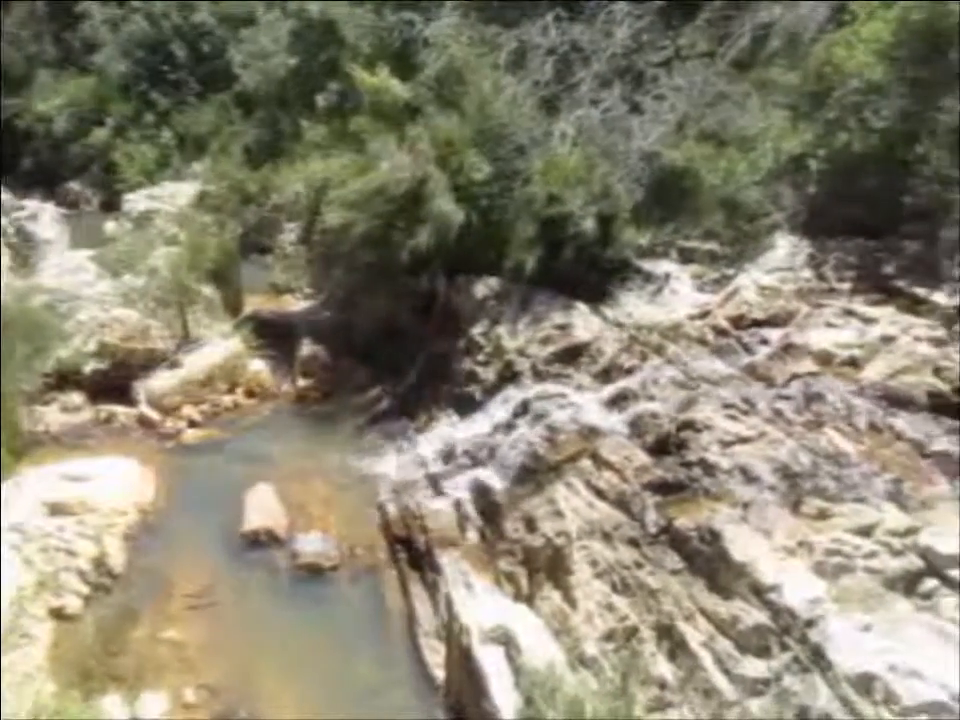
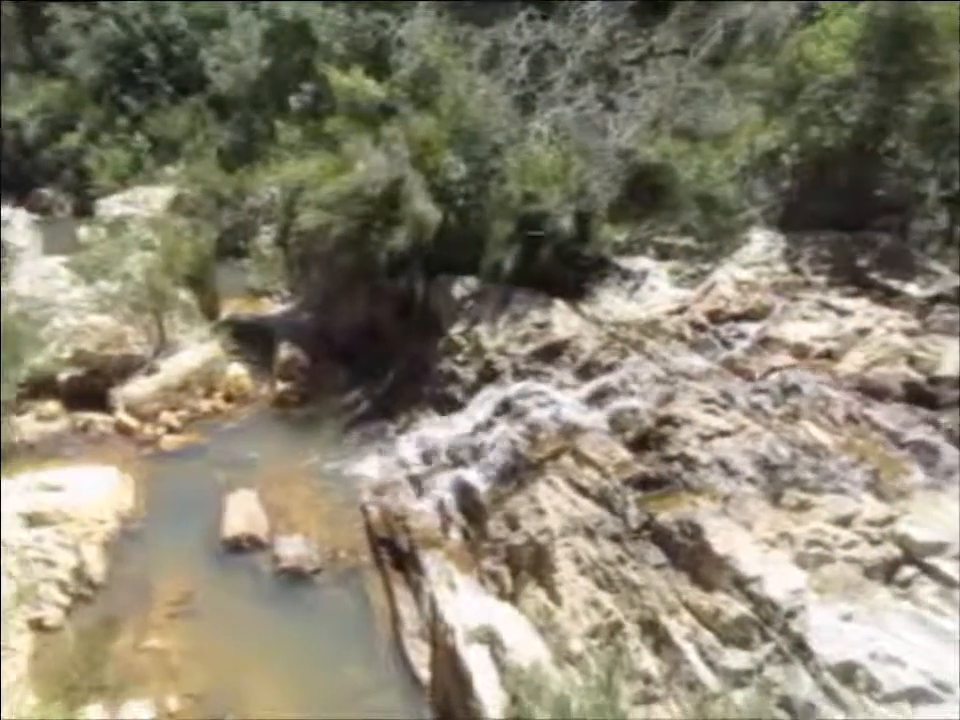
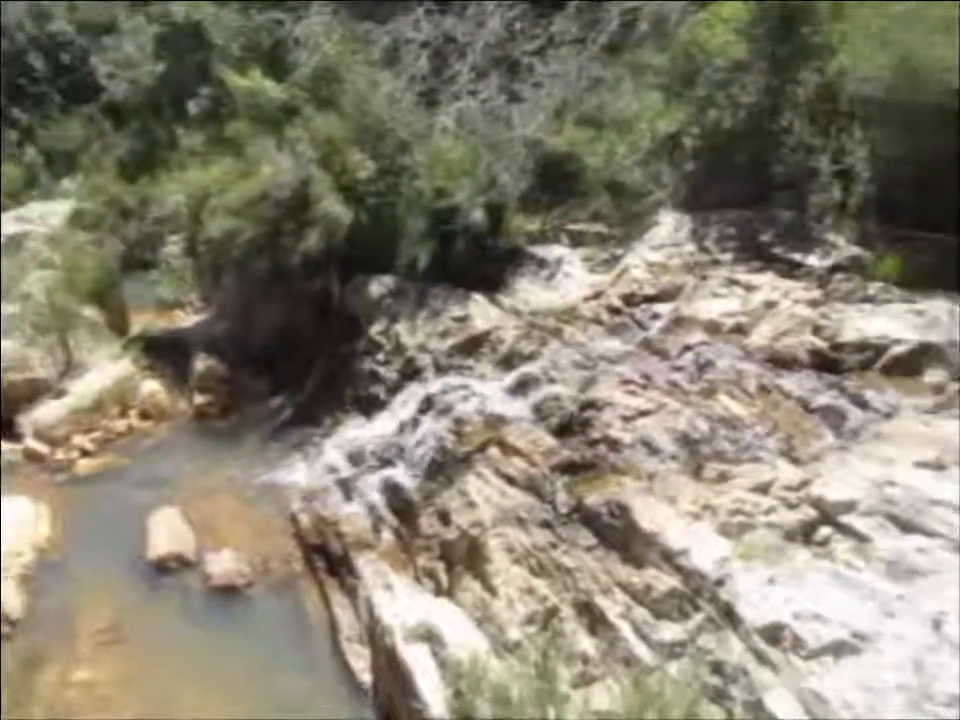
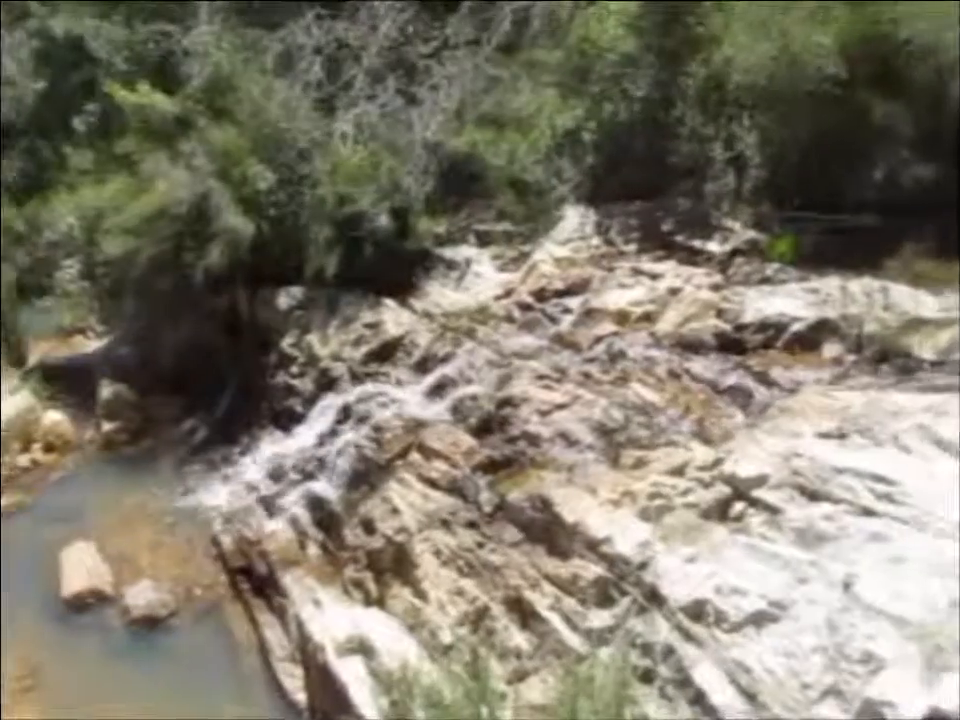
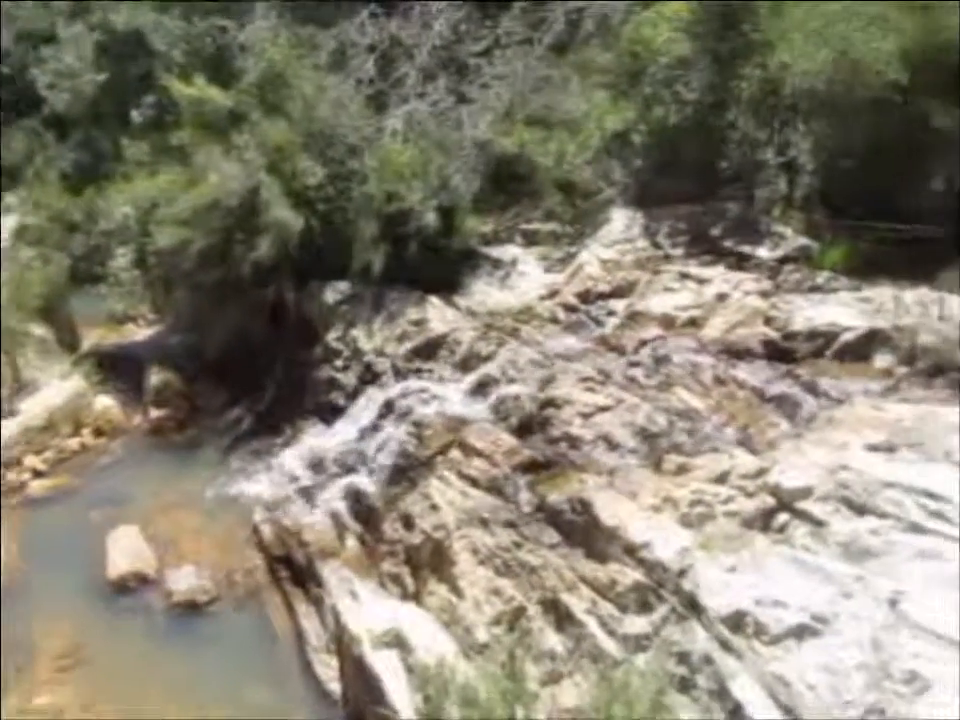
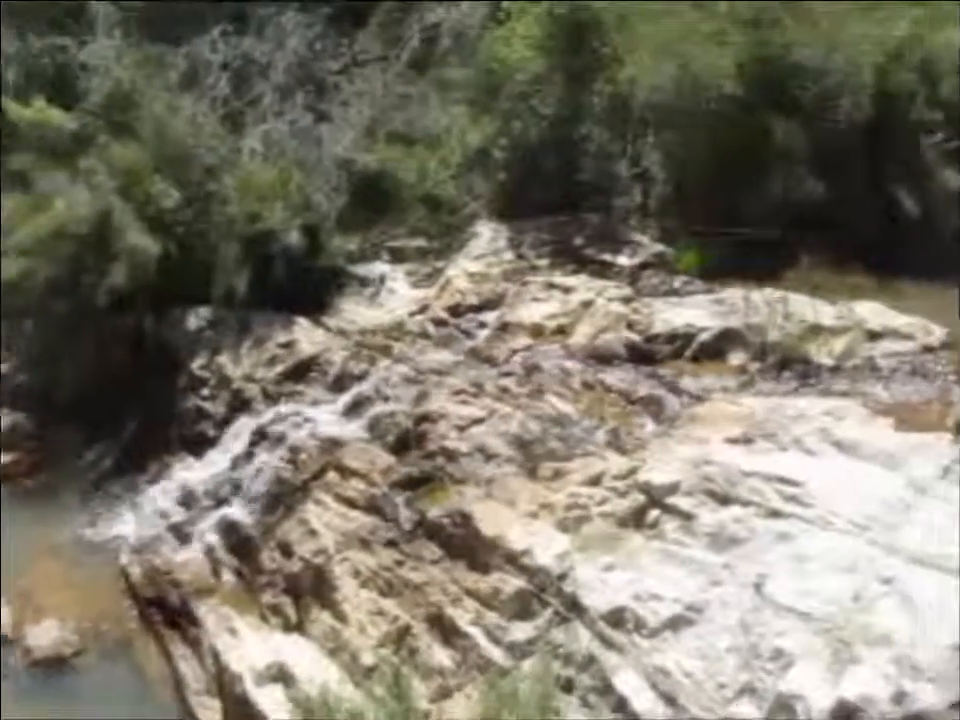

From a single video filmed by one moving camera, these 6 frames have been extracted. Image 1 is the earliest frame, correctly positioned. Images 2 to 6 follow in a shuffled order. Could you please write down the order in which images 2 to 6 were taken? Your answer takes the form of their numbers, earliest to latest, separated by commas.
2, 3, 5, 4, 6
